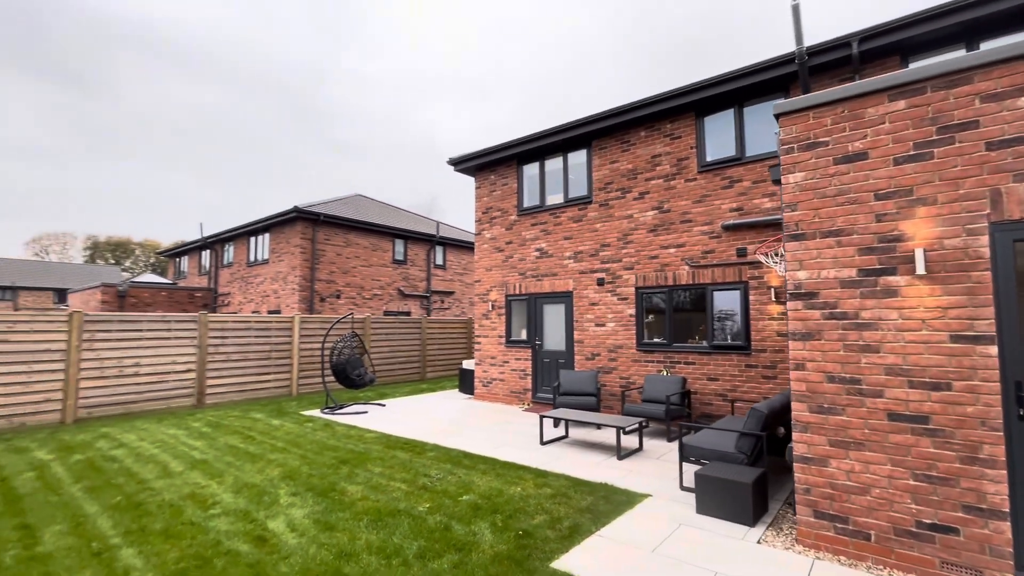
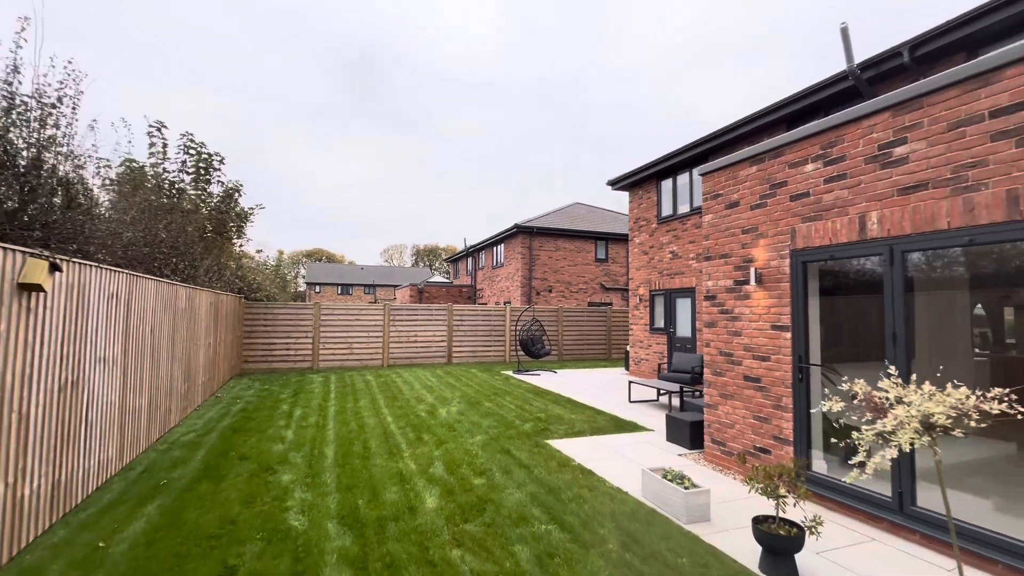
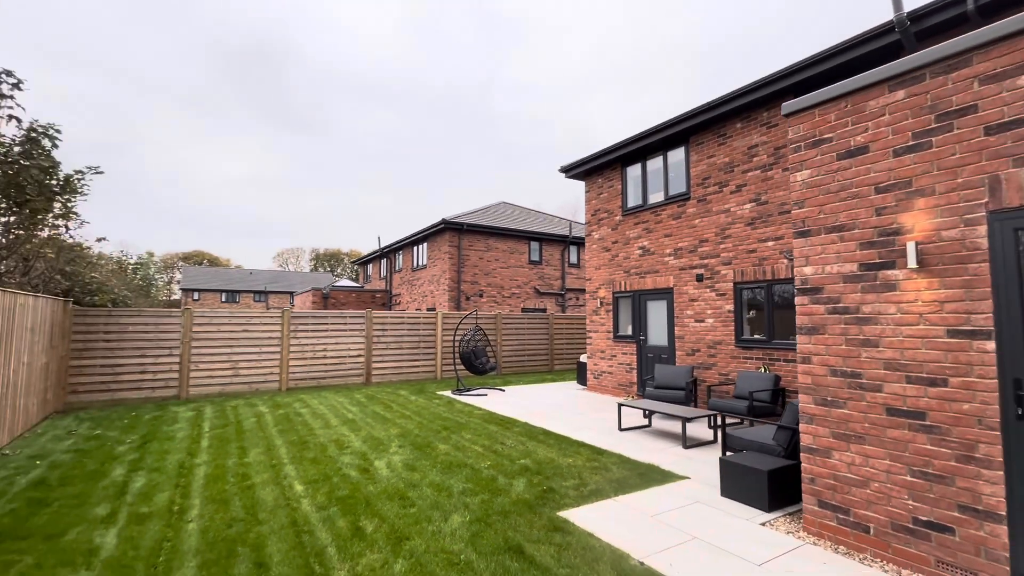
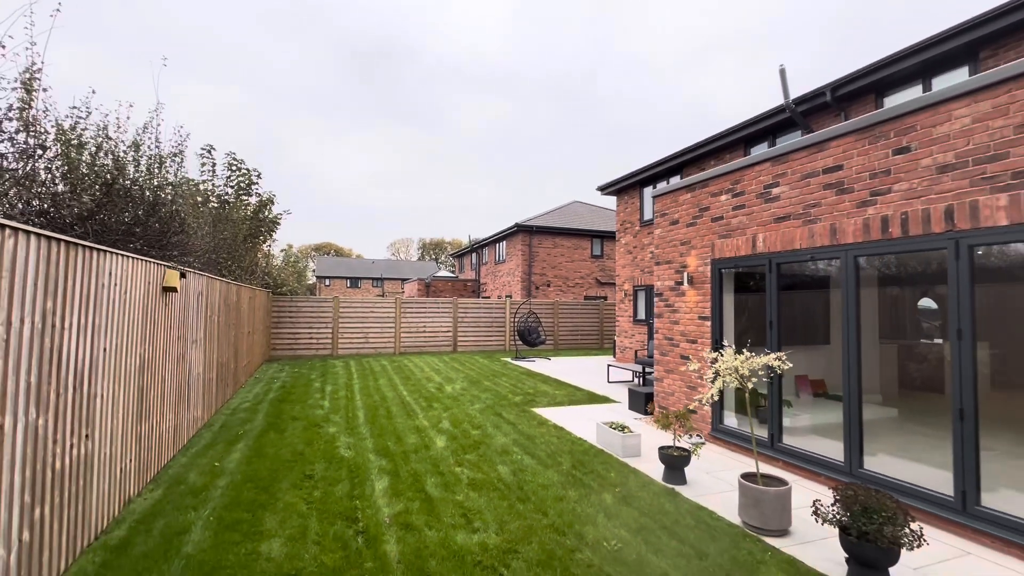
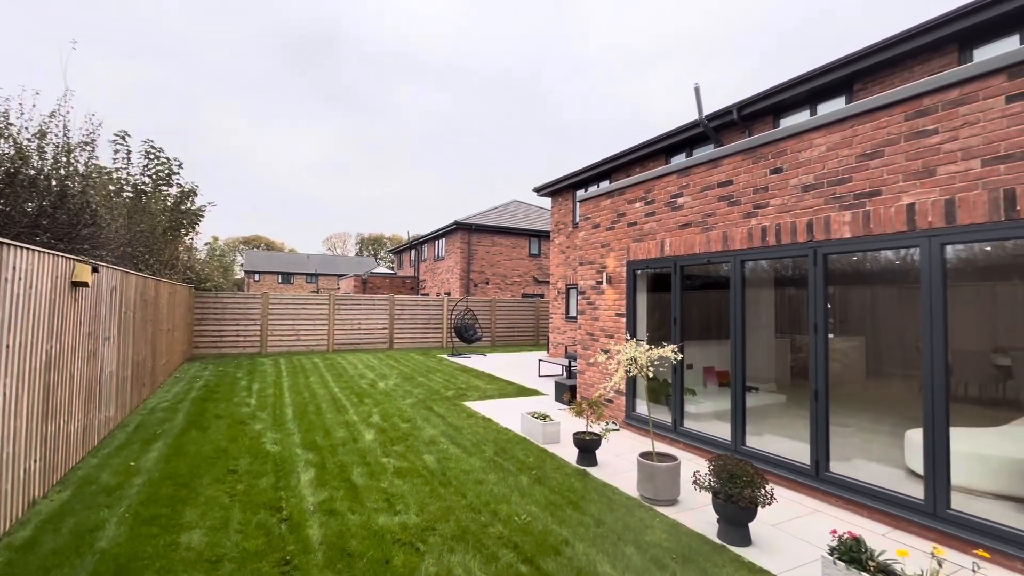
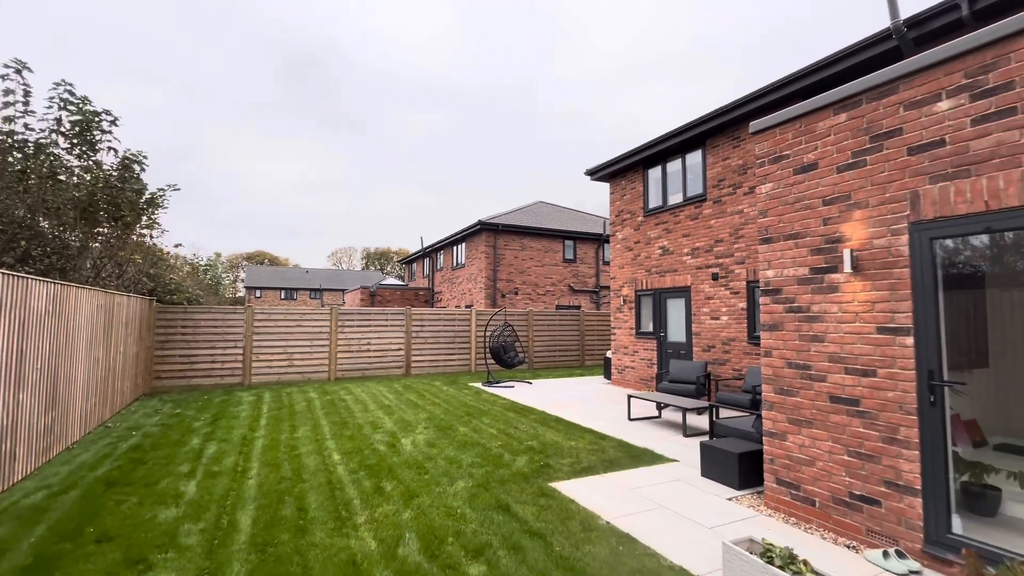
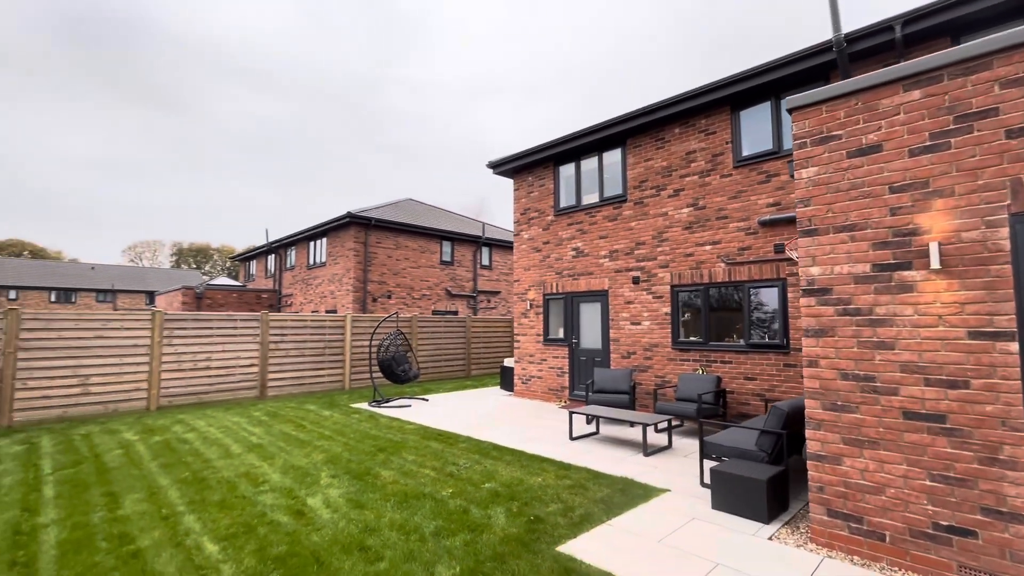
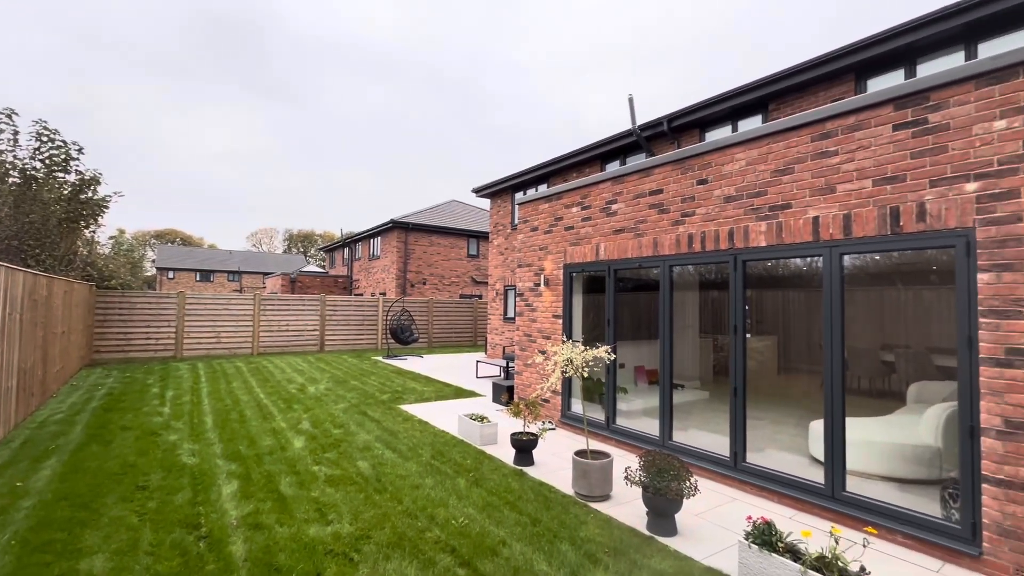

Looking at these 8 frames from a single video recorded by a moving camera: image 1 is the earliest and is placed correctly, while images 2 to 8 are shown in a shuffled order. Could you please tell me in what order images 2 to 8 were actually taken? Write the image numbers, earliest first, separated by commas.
7, 3, 6, 2, 4, 5, 8
